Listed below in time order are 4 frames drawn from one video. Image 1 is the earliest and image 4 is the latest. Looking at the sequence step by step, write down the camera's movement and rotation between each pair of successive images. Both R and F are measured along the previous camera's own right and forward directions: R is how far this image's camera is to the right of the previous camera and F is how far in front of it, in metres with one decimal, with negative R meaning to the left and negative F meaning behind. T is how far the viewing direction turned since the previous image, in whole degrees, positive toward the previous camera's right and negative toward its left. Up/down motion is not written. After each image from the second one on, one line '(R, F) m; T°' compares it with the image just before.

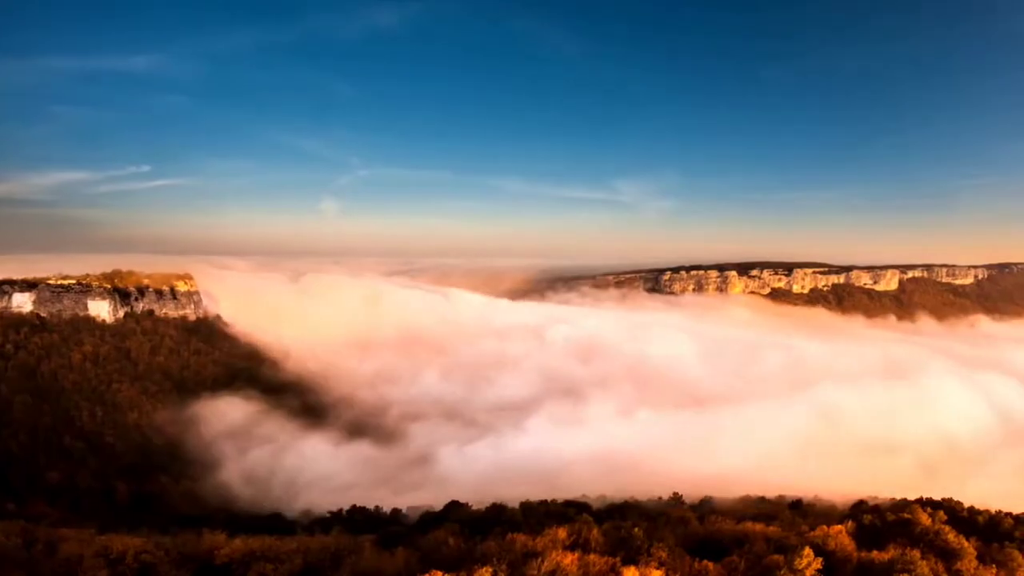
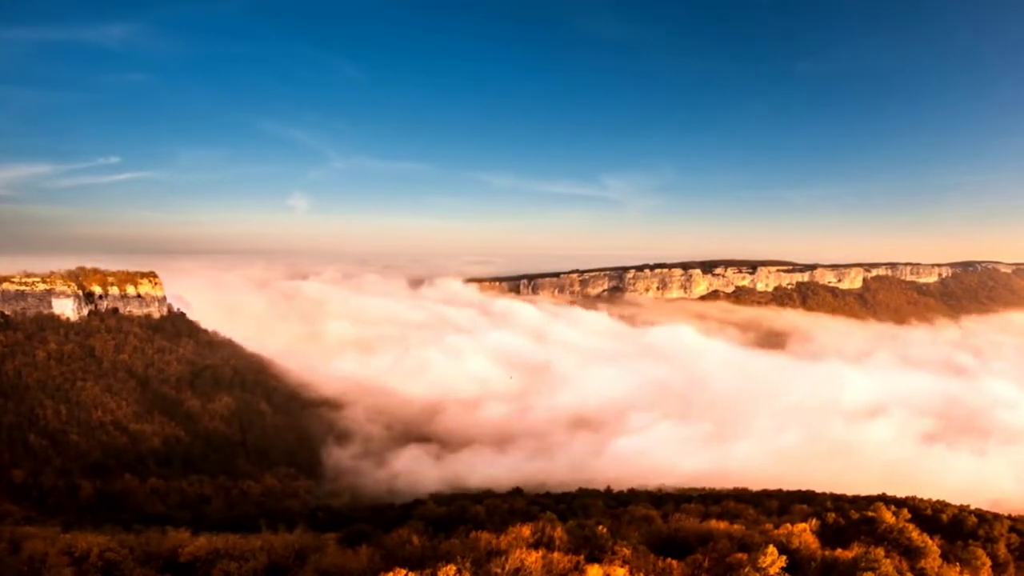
(+1.0, 0.0) m; 0°
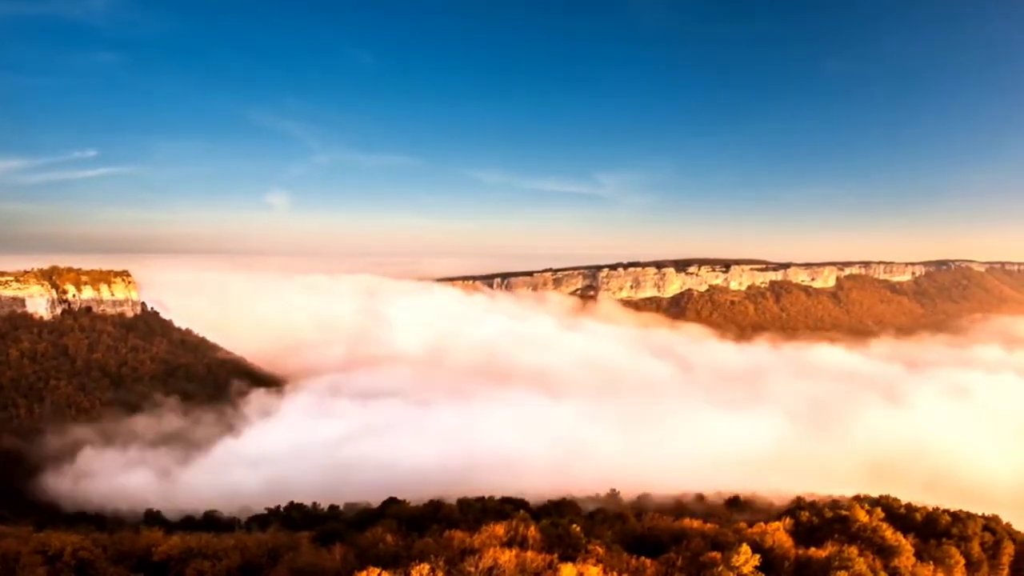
(+0.7, 0.0) m; 0°
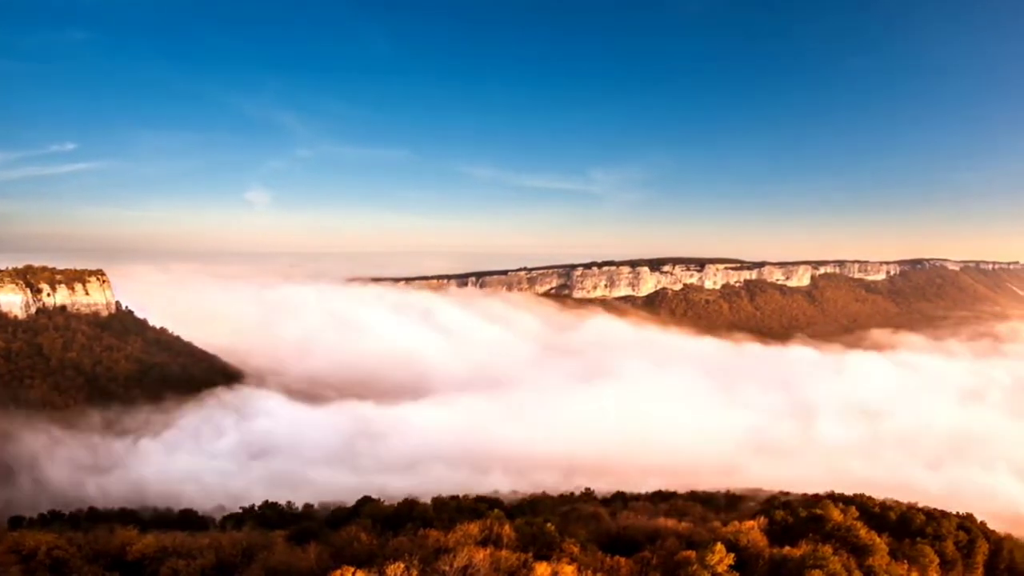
(+0.7, 0.0) m; 0°
